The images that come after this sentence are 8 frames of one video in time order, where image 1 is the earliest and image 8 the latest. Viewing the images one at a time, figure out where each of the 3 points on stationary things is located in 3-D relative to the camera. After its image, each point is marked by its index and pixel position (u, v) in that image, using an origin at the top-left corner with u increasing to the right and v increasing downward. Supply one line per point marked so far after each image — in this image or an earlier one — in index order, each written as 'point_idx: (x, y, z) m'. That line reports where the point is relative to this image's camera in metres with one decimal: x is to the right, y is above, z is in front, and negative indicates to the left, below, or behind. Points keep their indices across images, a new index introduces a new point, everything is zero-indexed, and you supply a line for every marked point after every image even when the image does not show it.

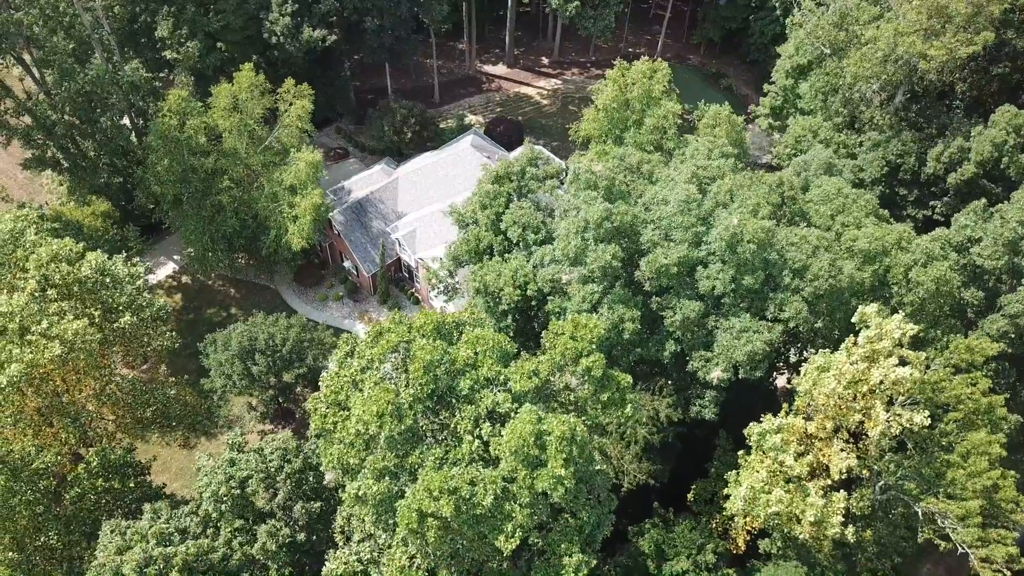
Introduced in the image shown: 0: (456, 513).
0: (-1.3, -5.2, +19.6) m
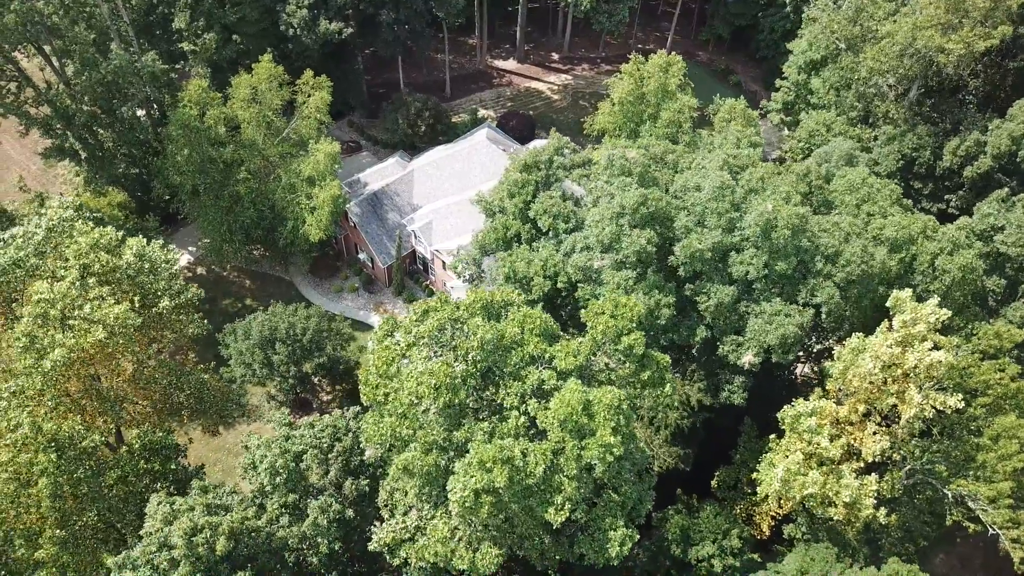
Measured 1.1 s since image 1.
0: (-0.1, -4.7, +20.0) m
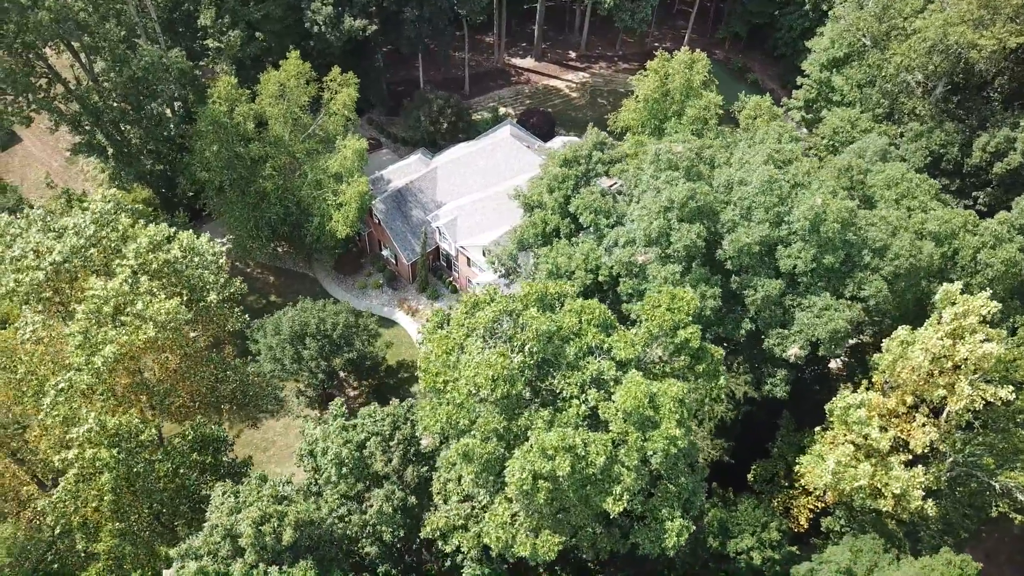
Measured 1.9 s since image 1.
0: (+1.4, -4.5, +20.1) m
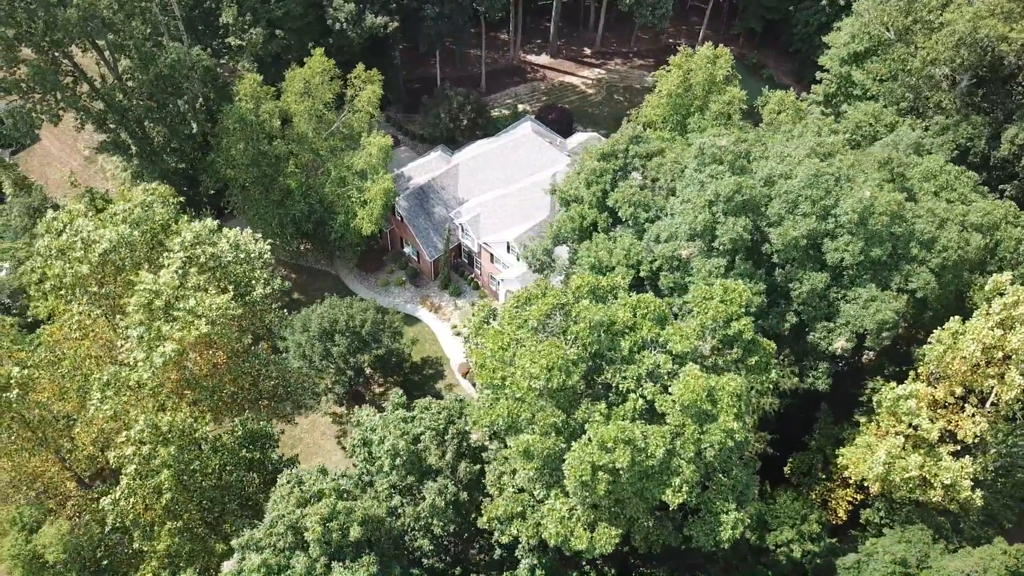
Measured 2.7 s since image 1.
0: (+3.0, -4.3, +20.2) m
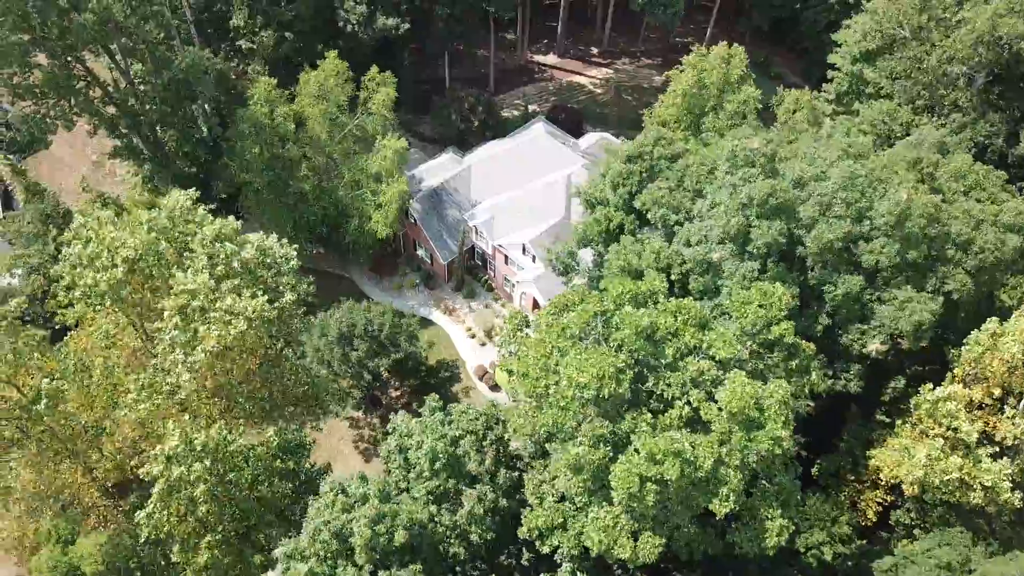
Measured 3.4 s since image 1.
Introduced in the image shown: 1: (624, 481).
0: (+4.2, -4.5, +20.0) m
1: (+2.8, -4.6, +19.9) m
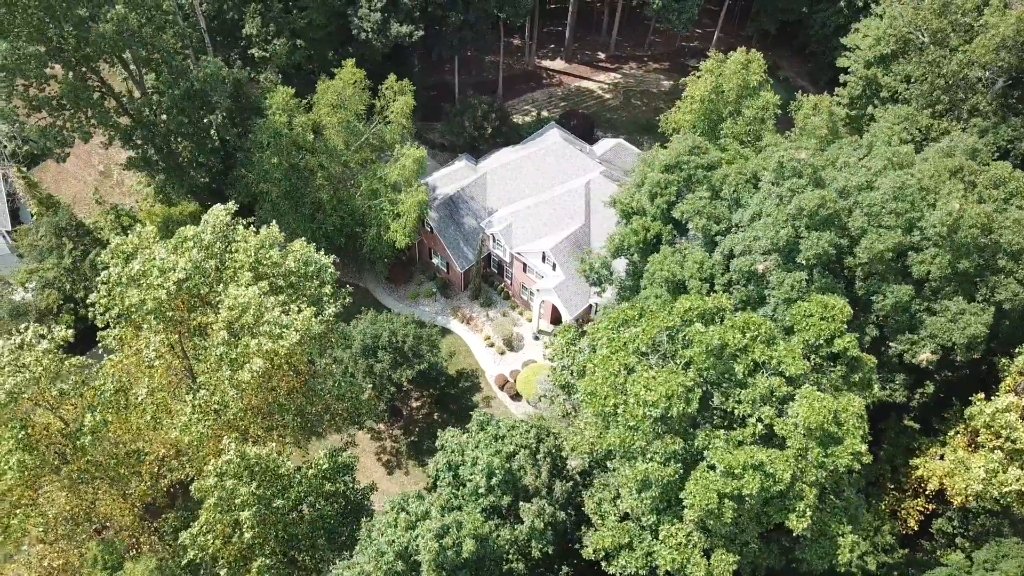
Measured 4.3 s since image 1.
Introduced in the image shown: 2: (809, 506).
0: (+5.9, -4.9, +19.7) m
1: (+4.5, -5.0, +19.6) m
2: (+7.3, -5.3, +20.3) m
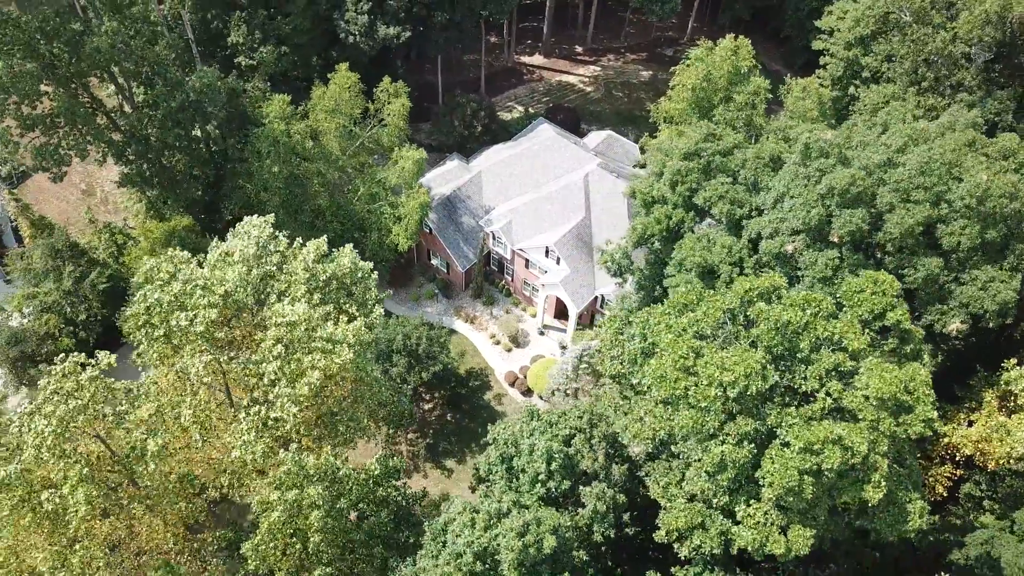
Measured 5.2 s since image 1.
0: (+7.8, -4.3, +20.1) m
1: (+6.5, -4.6, +20.0) m
2: (+9.3, -4.7, +20.7) m
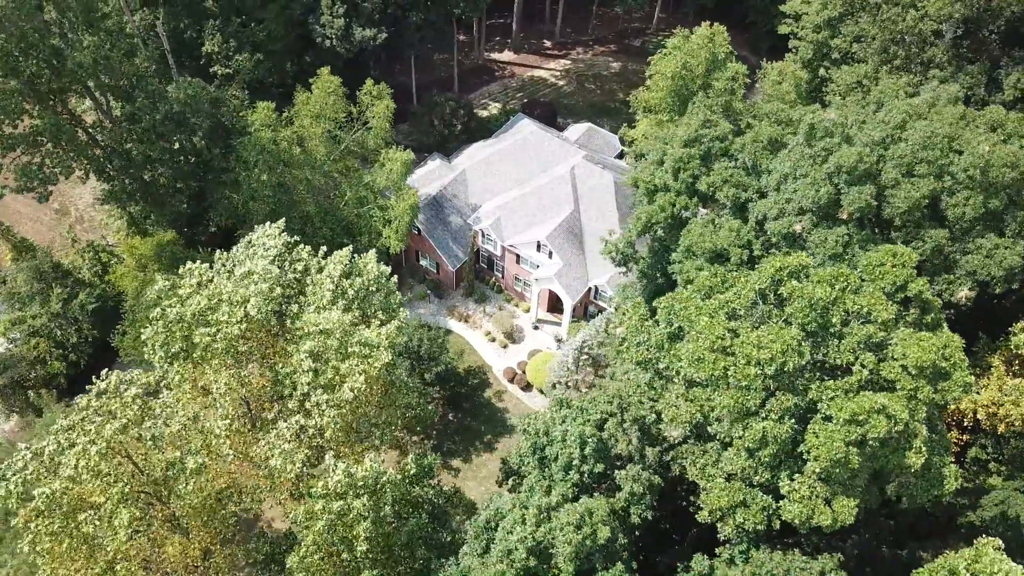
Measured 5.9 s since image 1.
0: (+9.1, -3.7, +20.6) m
1: (+7.8, -4.0, +20.4) m
2: (+10.5, -4.0, +21.3) m
